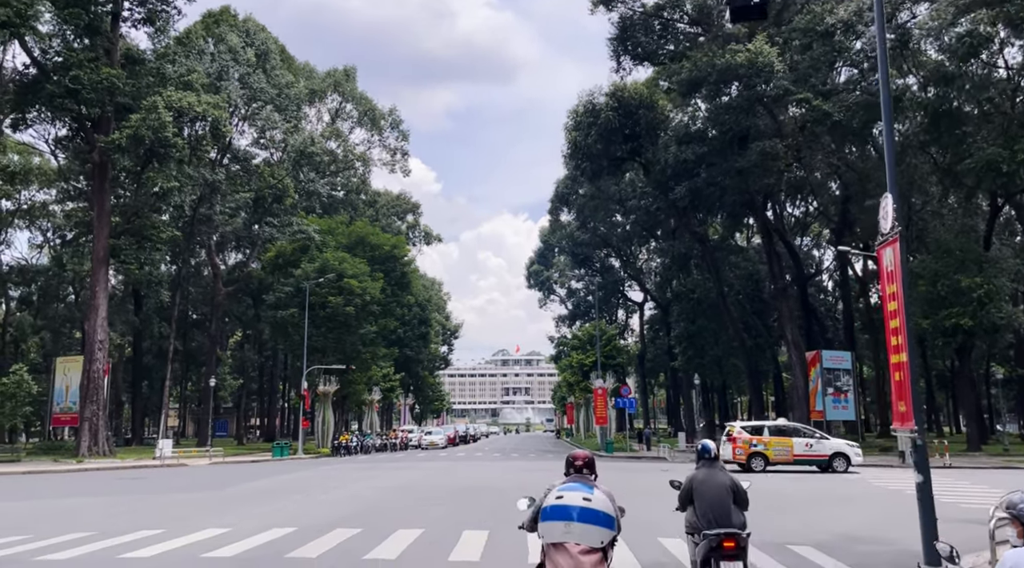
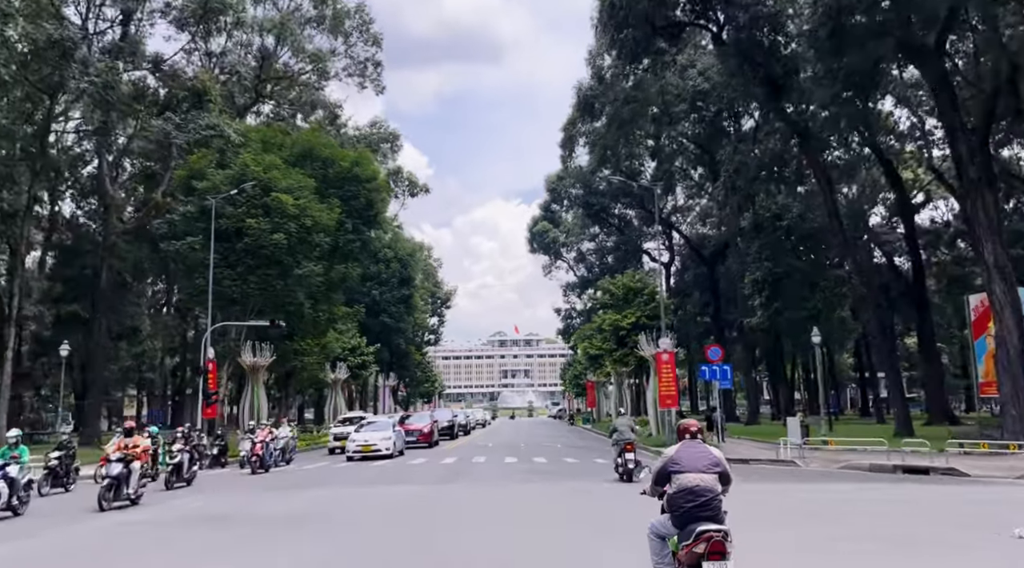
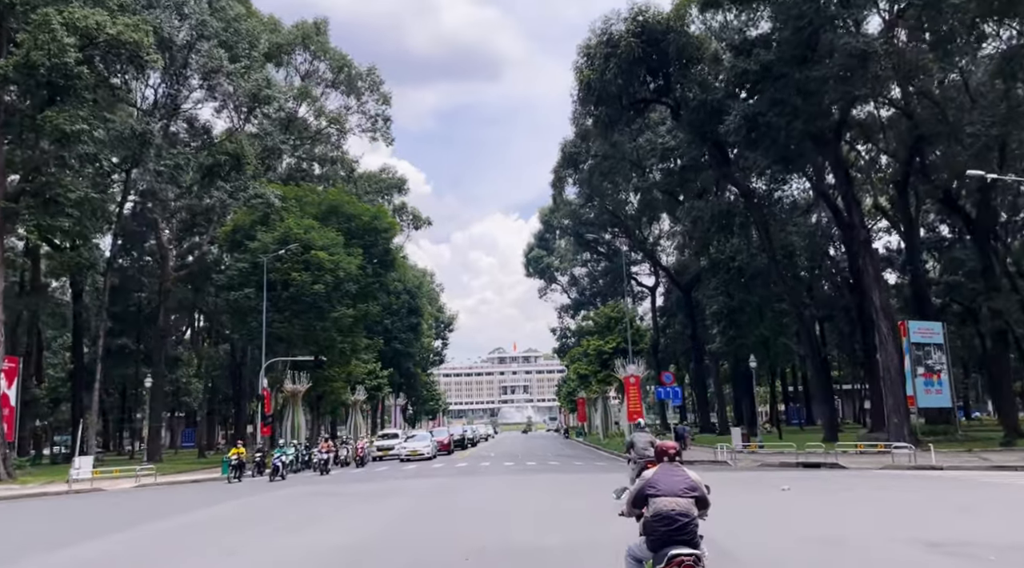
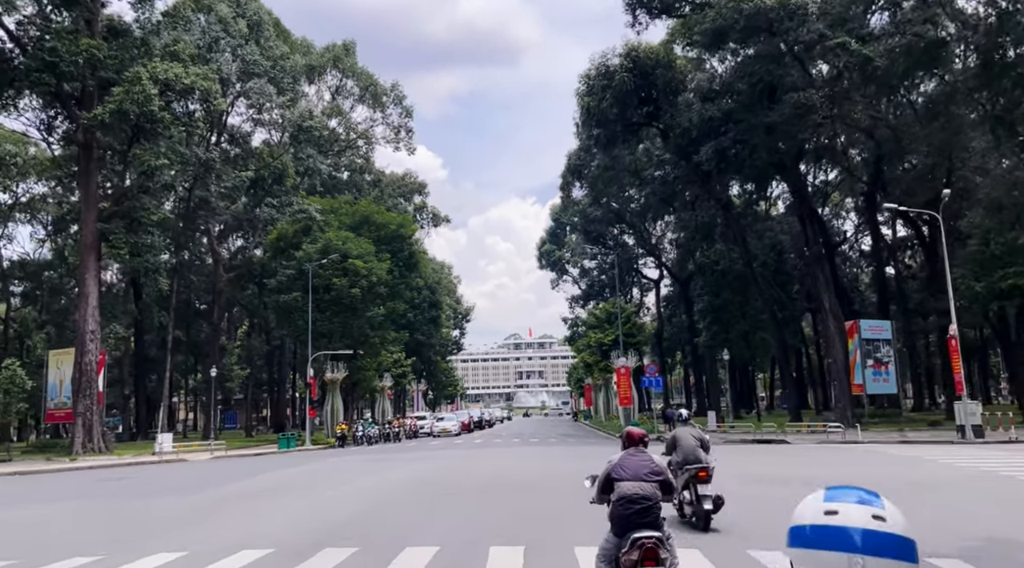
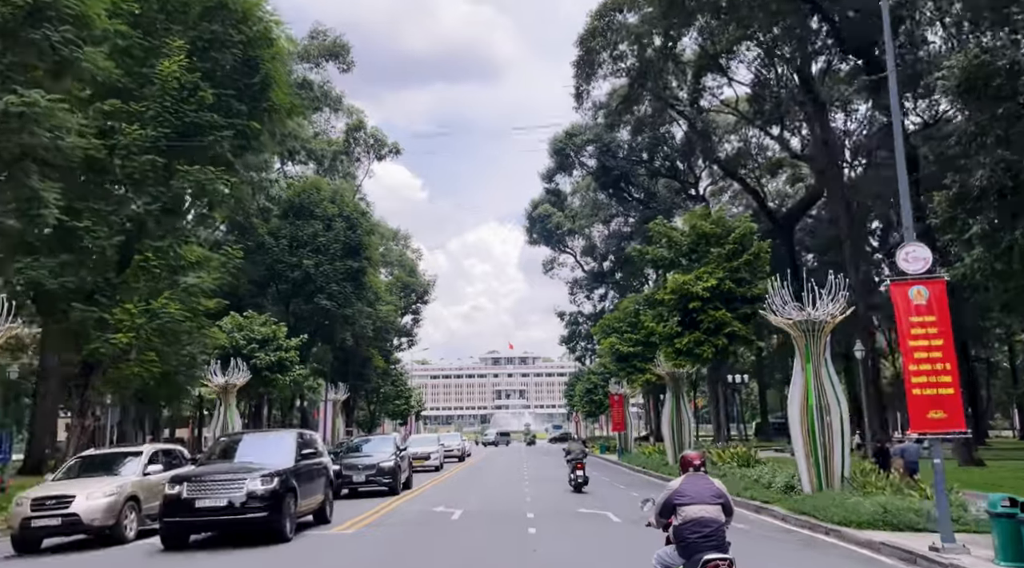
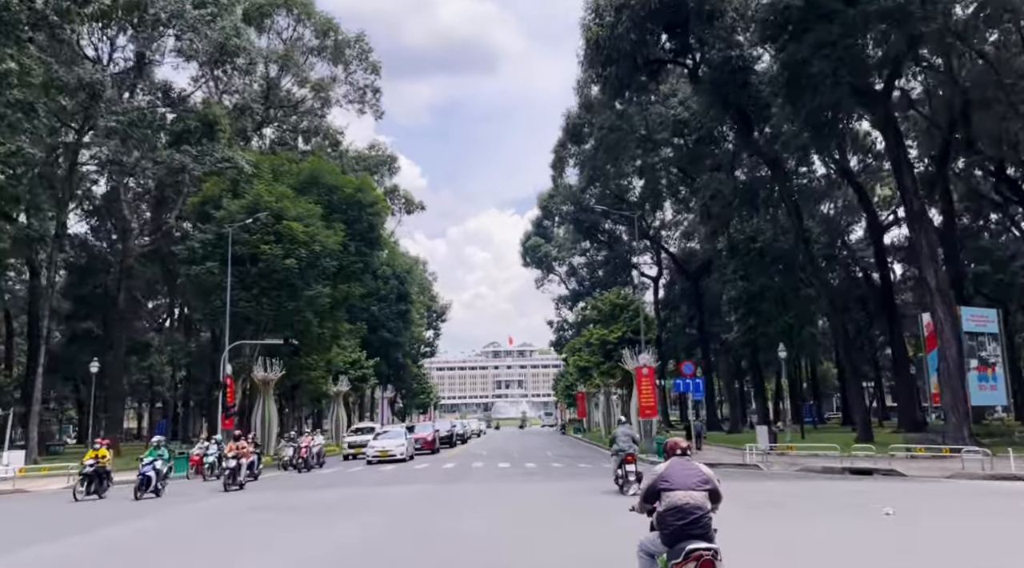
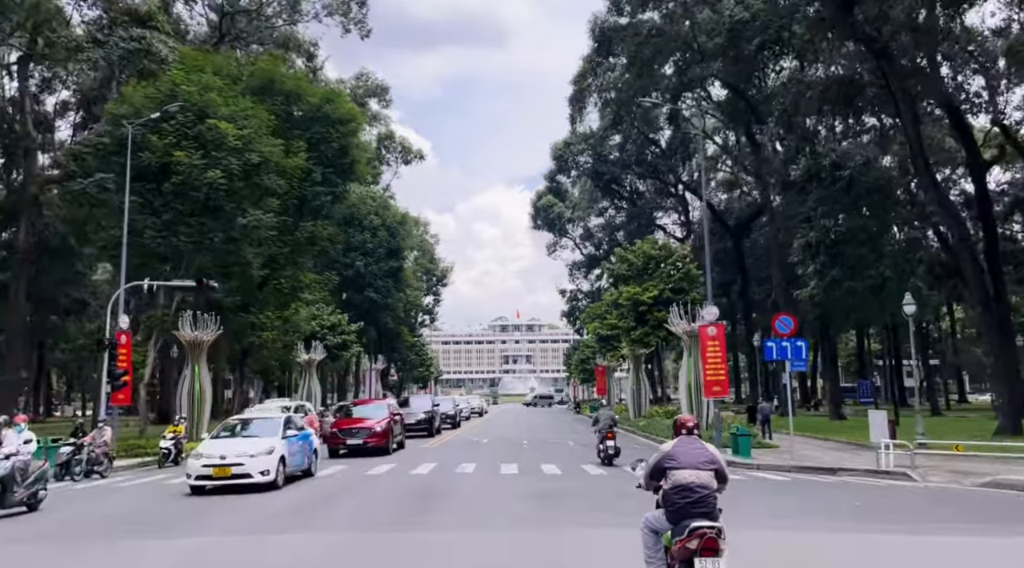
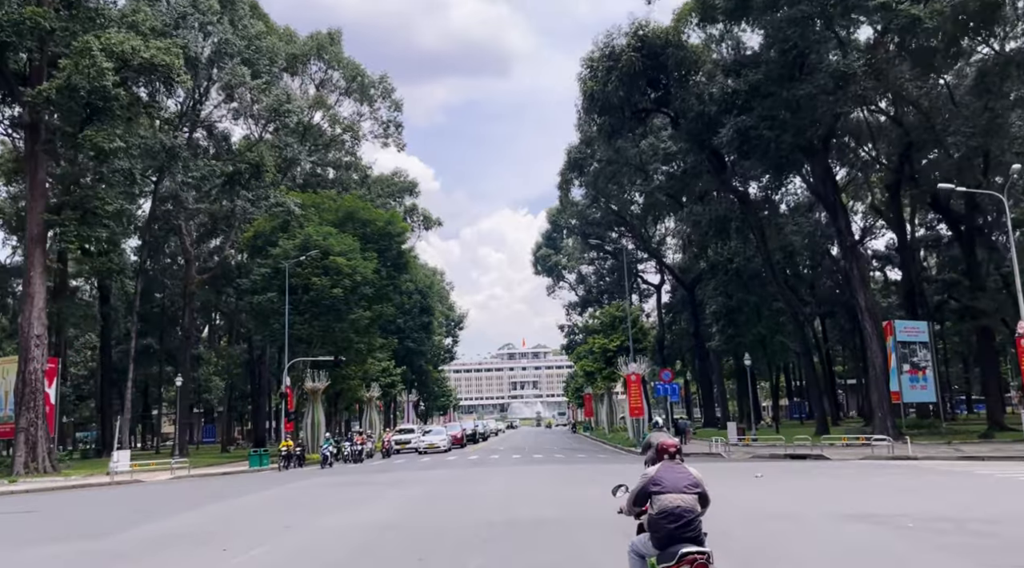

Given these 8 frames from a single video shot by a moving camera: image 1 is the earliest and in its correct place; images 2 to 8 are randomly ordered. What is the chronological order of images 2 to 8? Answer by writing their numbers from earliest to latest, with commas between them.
4, 8, 3, 6, 2, 7, 5
